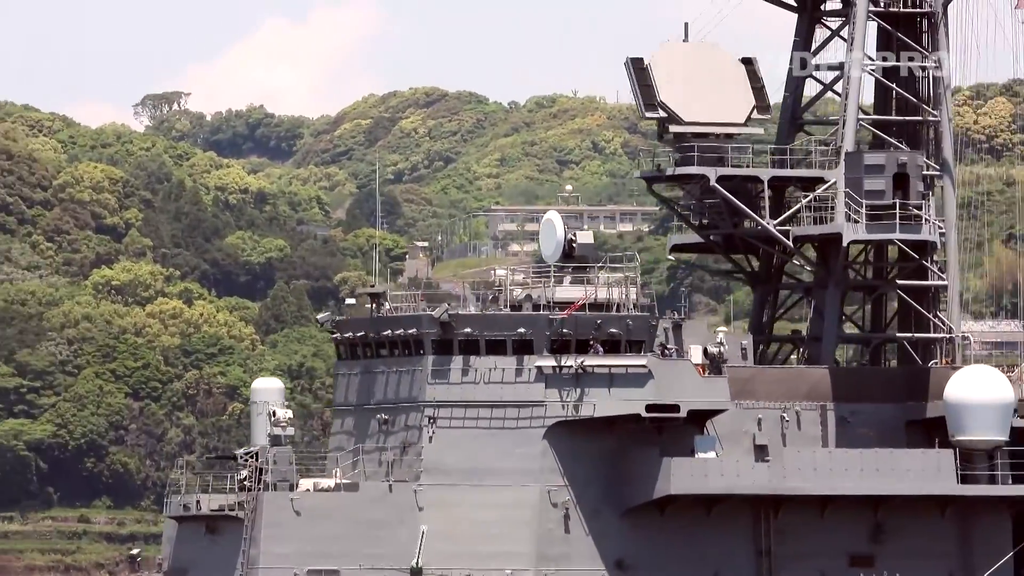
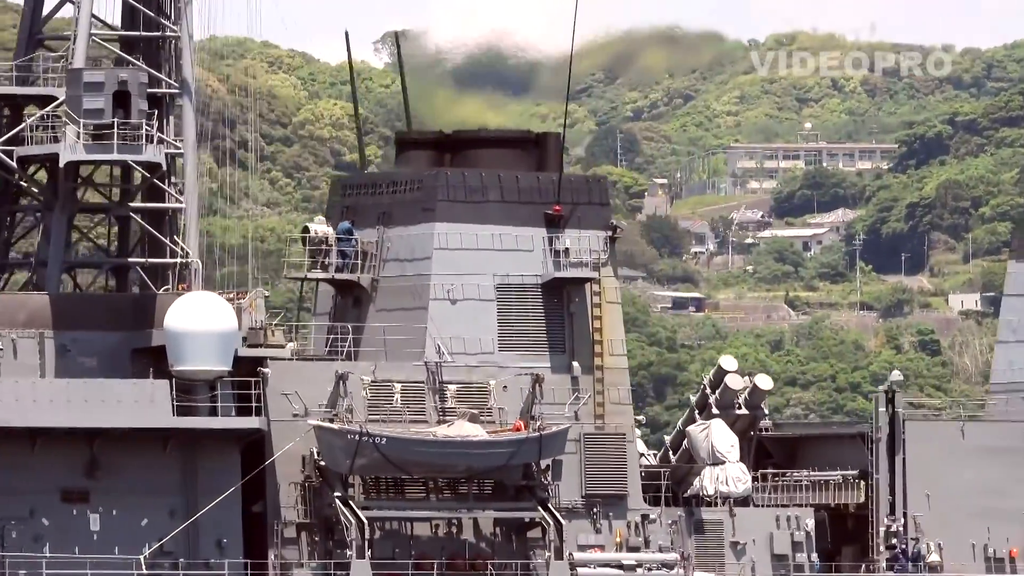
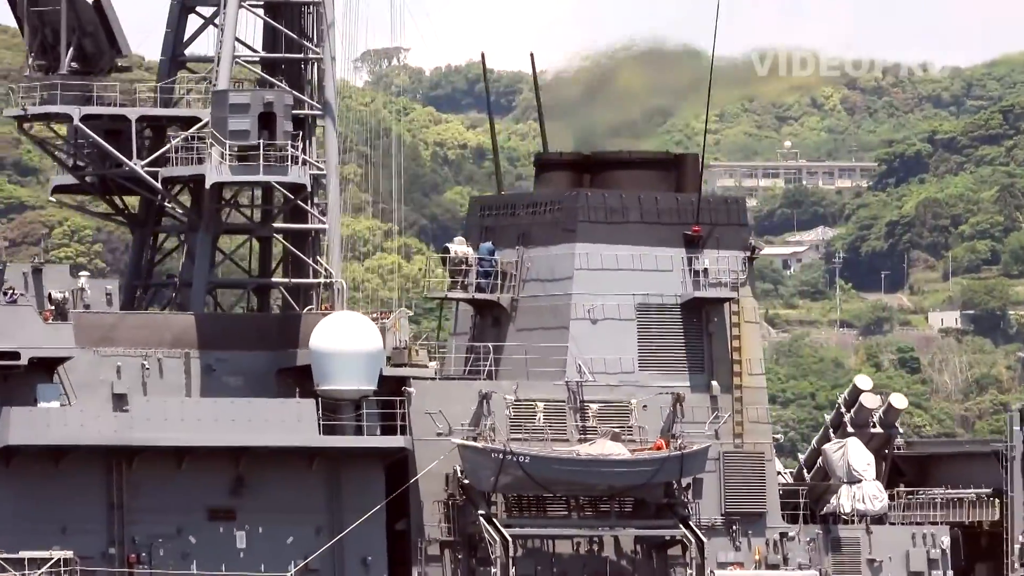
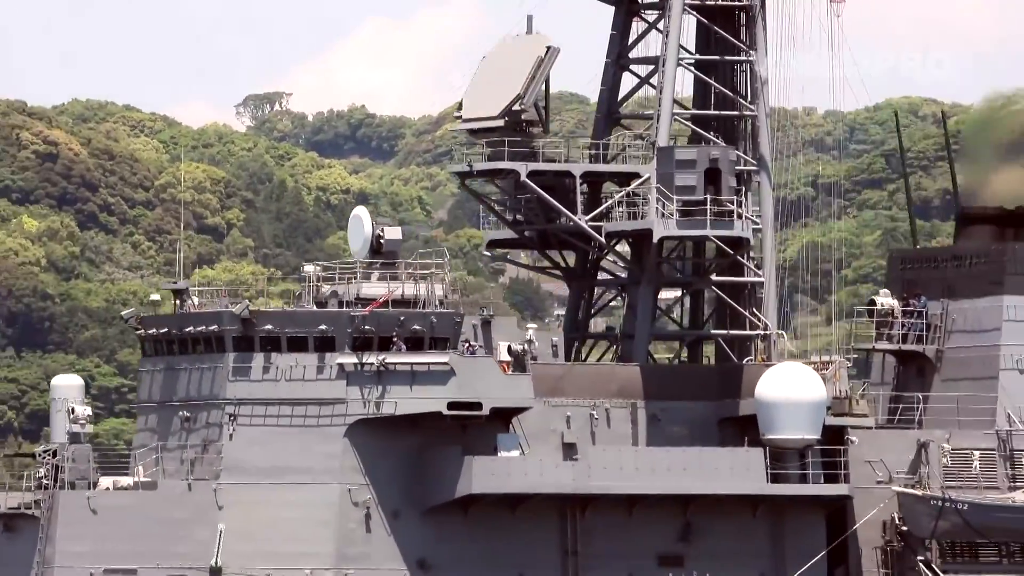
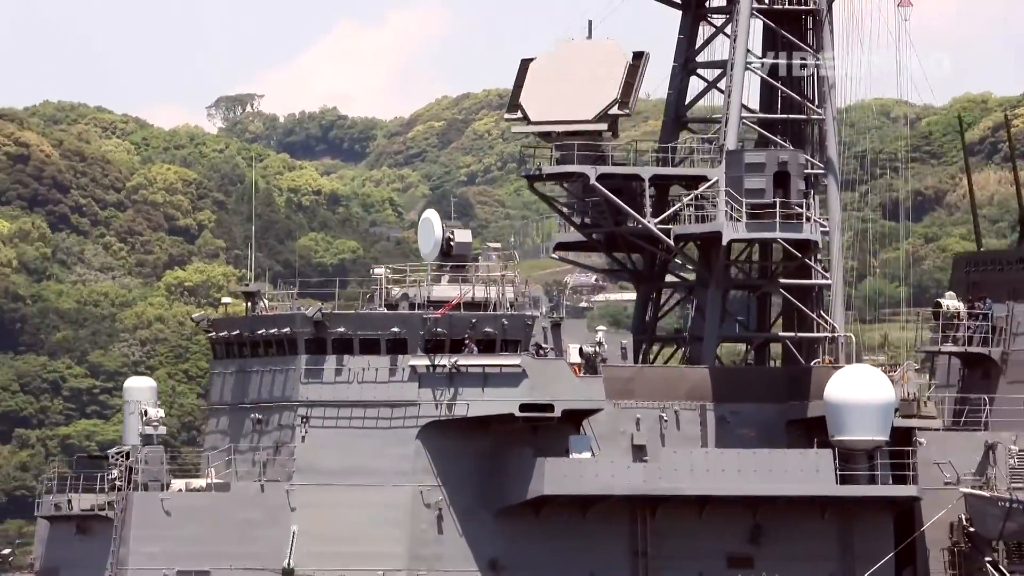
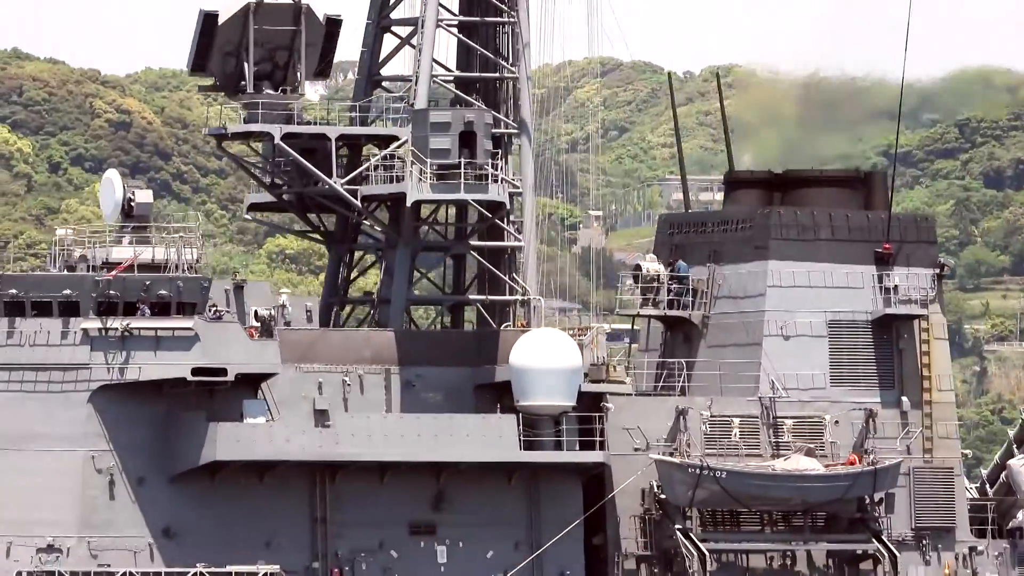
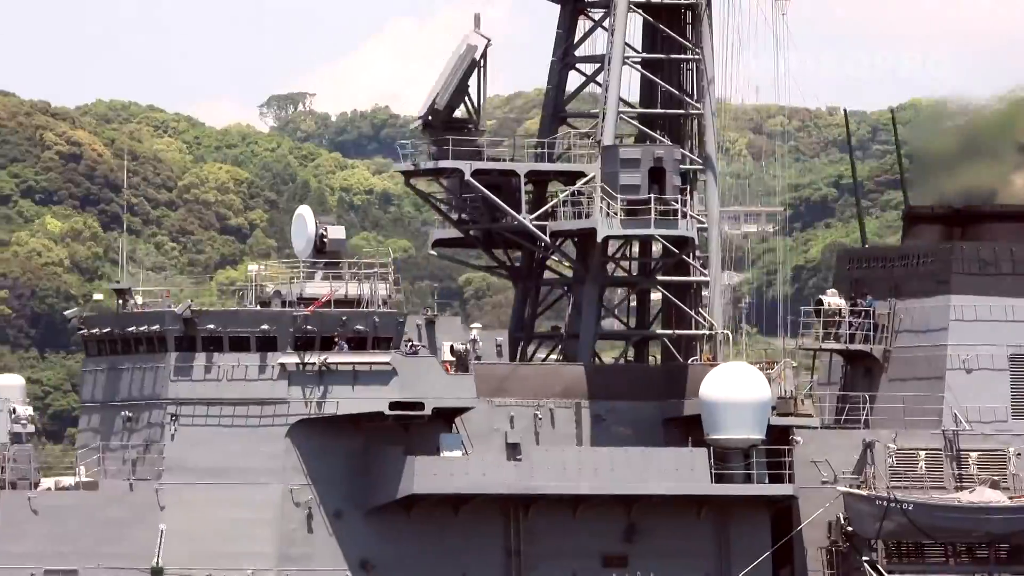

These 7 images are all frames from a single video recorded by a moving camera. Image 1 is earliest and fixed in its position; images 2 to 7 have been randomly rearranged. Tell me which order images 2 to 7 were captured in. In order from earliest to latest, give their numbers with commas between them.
5, 4, 7, 6, 3, 2
